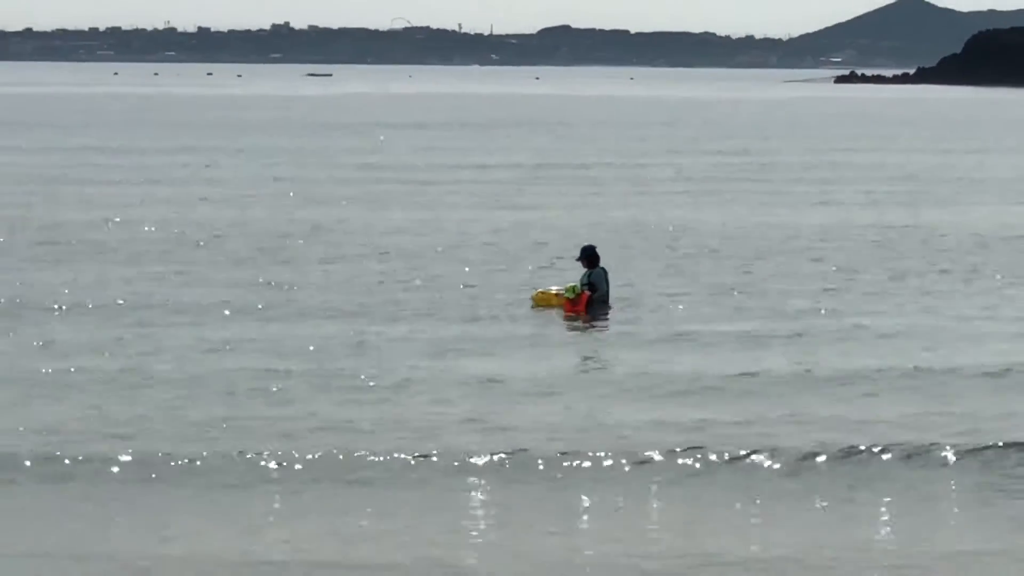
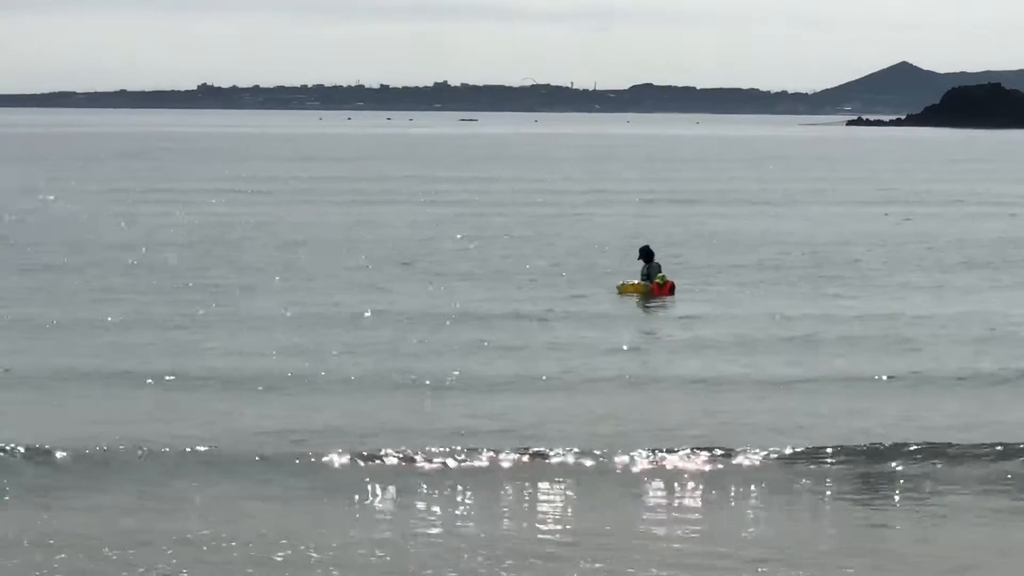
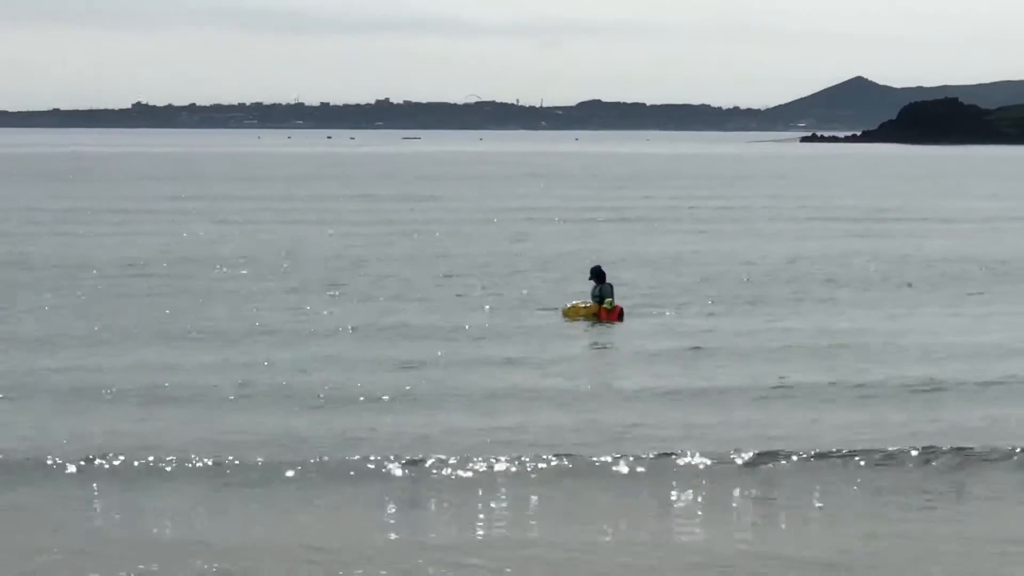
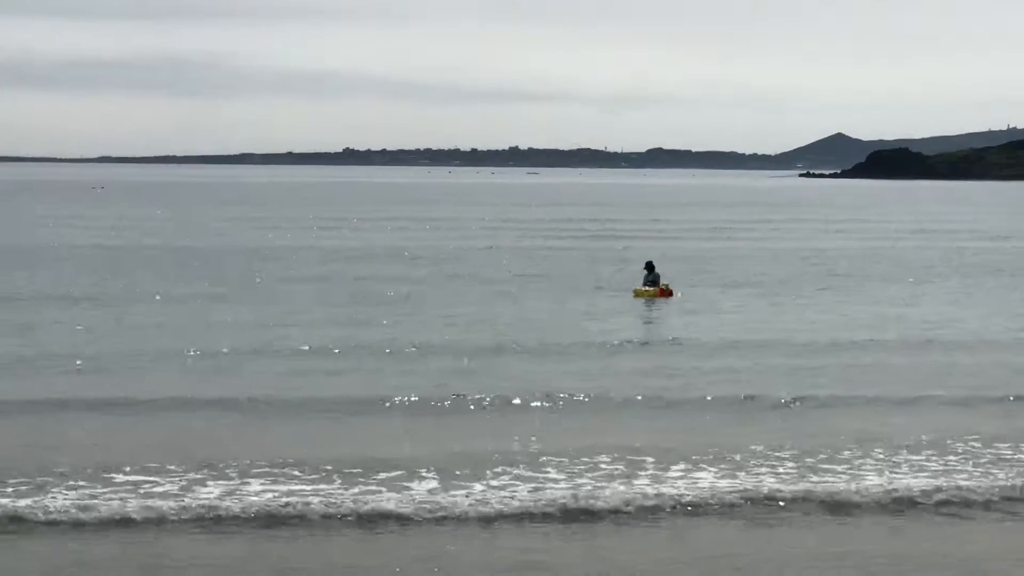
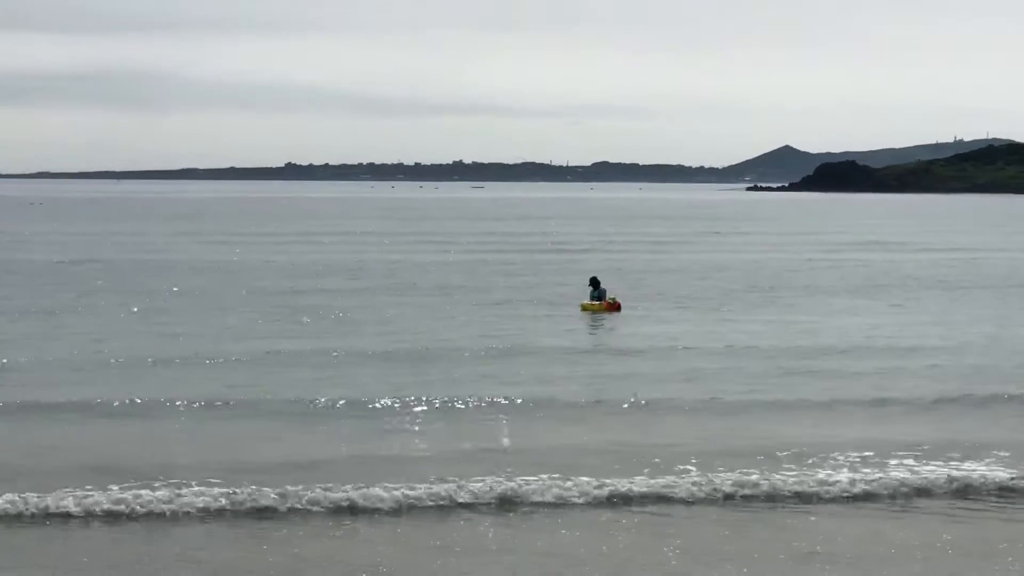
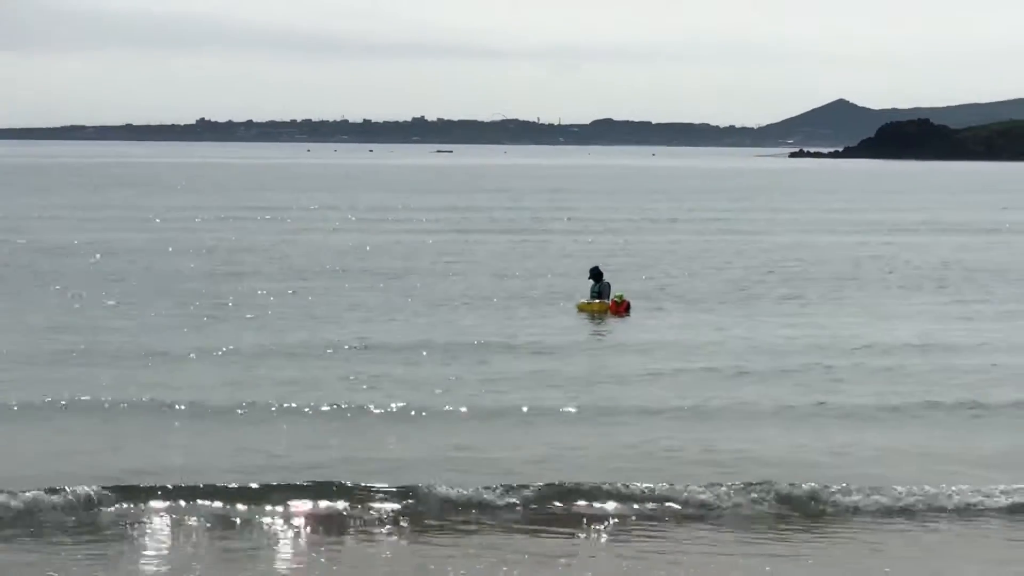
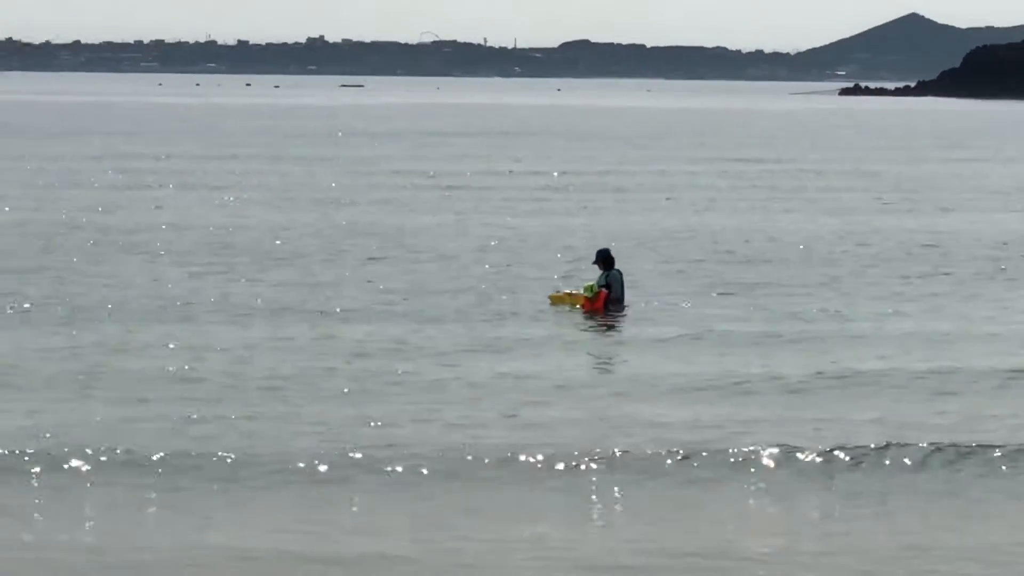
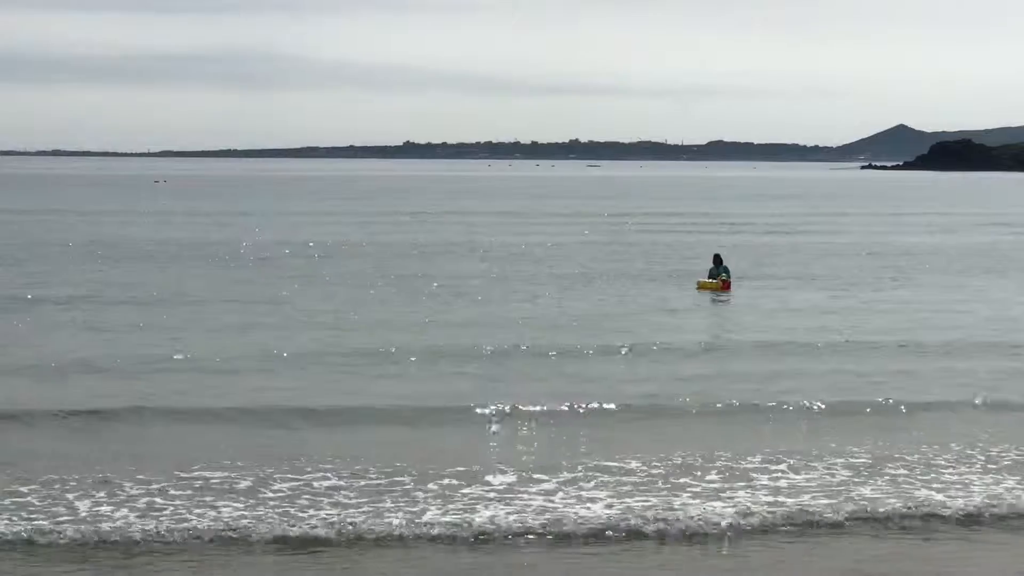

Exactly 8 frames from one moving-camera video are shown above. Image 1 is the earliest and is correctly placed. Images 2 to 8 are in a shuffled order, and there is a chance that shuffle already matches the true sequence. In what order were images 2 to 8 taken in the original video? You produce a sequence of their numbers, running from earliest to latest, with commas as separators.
7, 3, 2, 6, 5, 4, 8
